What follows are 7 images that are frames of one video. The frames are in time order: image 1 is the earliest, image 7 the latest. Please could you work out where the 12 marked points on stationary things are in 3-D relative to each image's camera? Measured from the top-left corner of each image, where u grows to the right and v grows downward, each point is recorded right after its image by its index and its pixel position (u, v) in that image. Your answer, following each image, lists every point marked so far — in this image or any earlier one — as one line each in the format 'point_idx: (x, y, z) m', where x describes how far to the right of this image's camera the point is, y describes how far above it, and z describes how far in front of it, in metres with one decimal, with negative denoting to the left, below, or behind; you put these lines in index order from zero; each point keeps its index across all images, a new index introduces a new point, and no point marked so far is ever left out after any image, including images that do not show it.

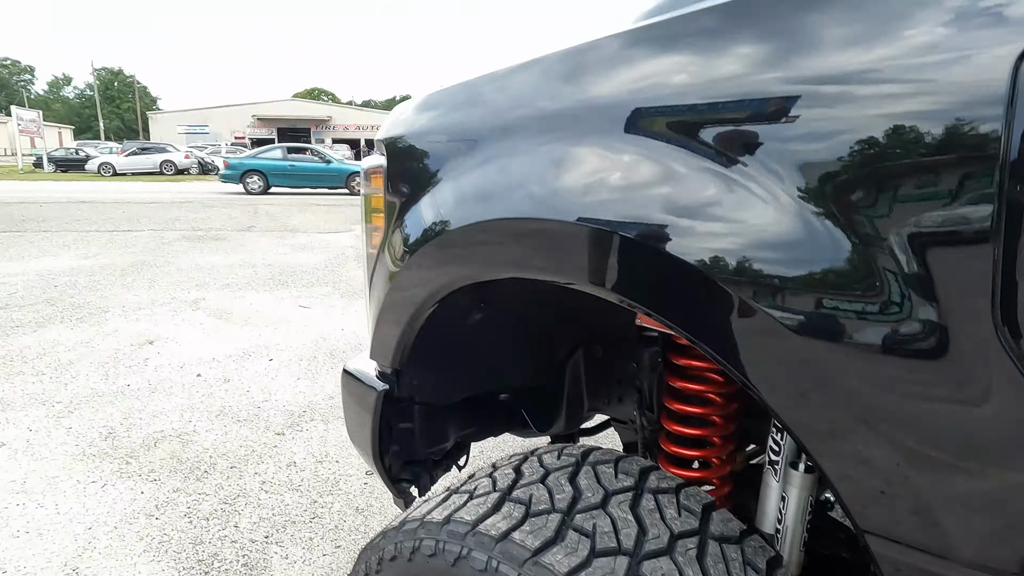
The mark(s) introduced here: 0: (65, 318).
0: (-3.8, -0.3, +5.5) m
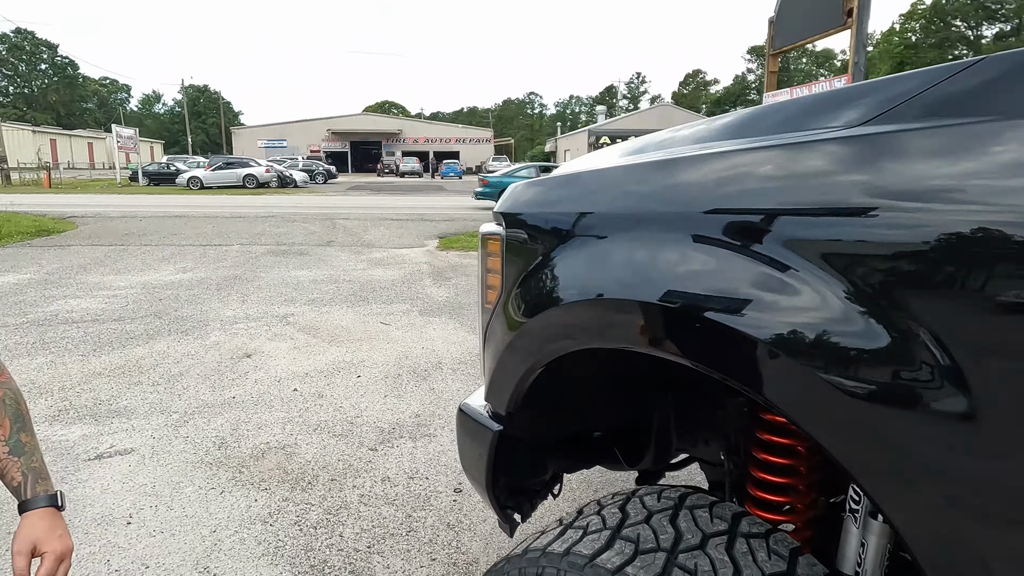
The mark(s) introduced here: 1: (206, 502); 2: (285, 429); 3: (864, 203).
0: (-3.1, -0.4, +6.0) m
1: (-1.4, -1.0, +2.9) m
2: (-1.3, -0.8, +3.8) m
3: (+0.6, +0.1, +1.0) m
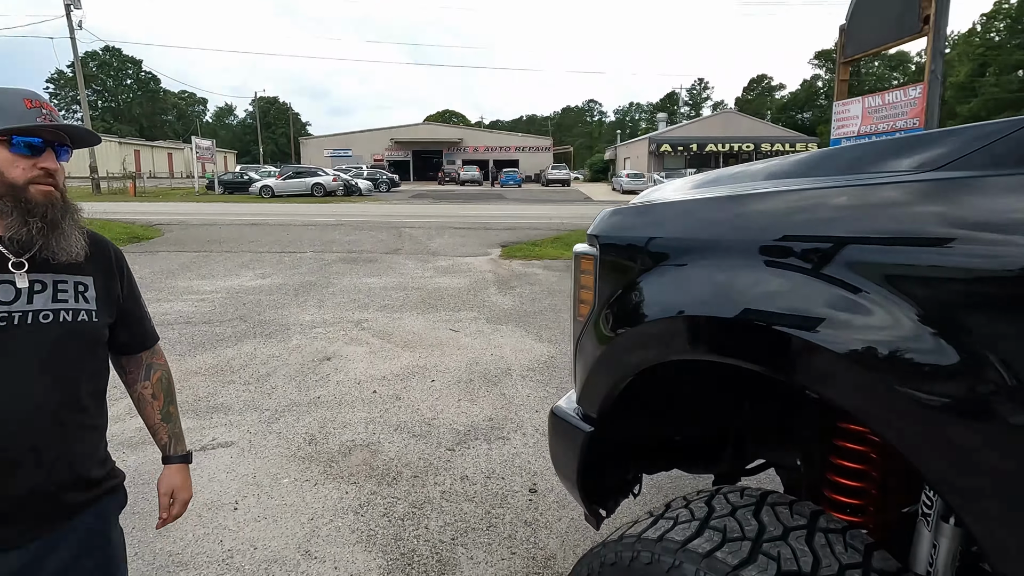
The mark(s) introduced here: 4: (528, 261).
0: (-2.5, -0.4, +6.4) m
1: (-1.0, -1.0, +3.2) m
2: (-0.9, -0.8, +4.0) m
3: (+0.7, +0.1, +1.1) m
4: (+0.3, +0.5, +11.3) m
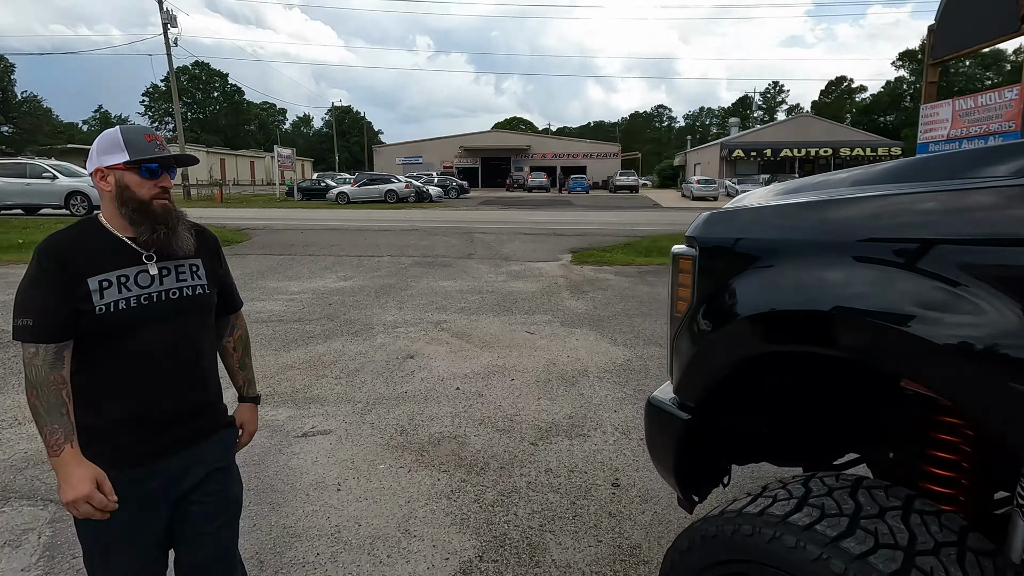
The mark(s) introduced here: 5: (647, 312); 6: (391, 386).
0: (-1.7, -0.5, +6.8) m
1: (-0.6, -1.0, +3.4) m
2: (-0.4, -0.8, +4.2) m
3: (+1.0, +0.1, +1.2) m
4: (+1.5, +0.4, +11.3) m
5: (+1.5, -0.3, +7.5) m
6: (-0.9, -0.7, +5.0) m
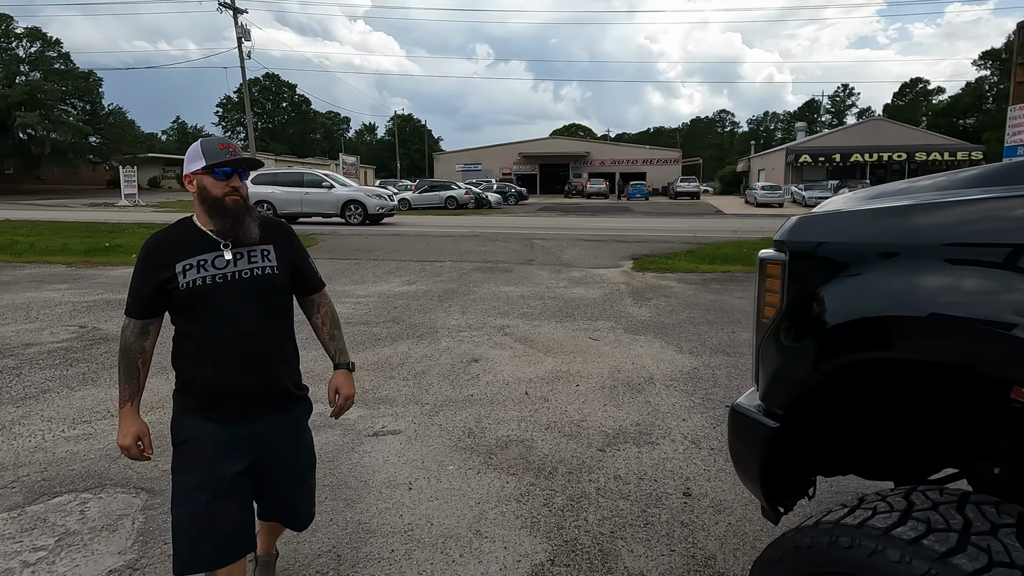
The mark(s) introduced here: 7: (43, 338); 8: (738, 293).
0: (-1.1, -0.5, +6.9) m
1: (-0.2, -1.0, +3.5) m
2: (+0.1, -0.9, +4.2) m
3: (+1.1, +0.1, +1.1) m
4: (+2.5, +0.2, +11.2) m
5: (+2.2, -0.4, +7.3) m
6: (-0.4, -0.8, +5.1) m
7: (-4.6, -0.5, +6.5) m
8: (+3.1, -0.1, +9.1) m
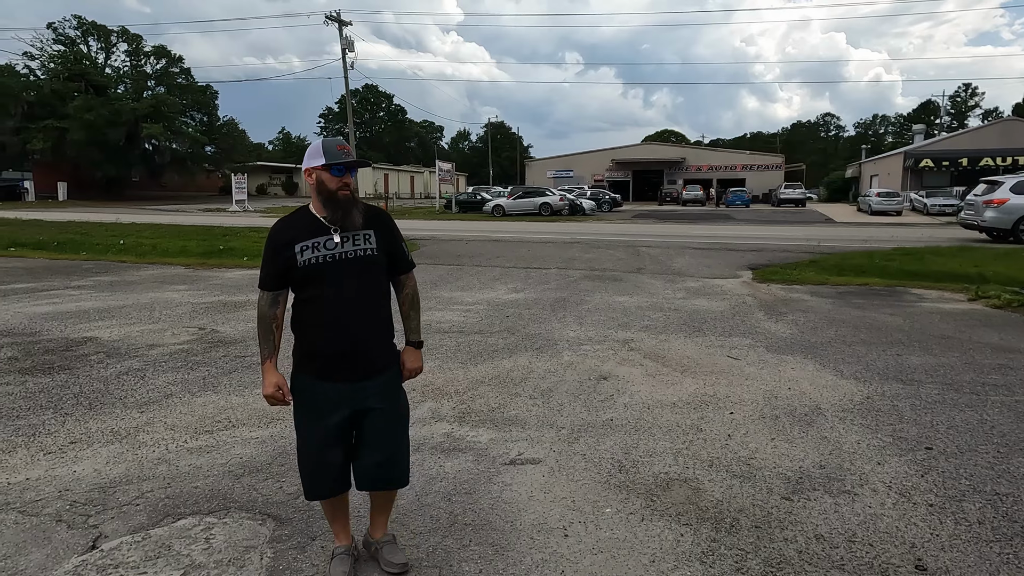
0: (+0.1, -0.6, +6.5) m
1: (+0.5, -1.1, +2.9) m
2: (+0.9, -1.0, +3.7) m
3: (+1.6, 0.0, +0.5) m
4: (+4.3, 0.0, +10.2) m
5: (+3.5, -0.5, +6.5) m
6: (+0.6, -0.9, +4.6) m
7: (-3.4, -0.5, +6.5) m
8: (+4.6, -0.3, +8.1) m
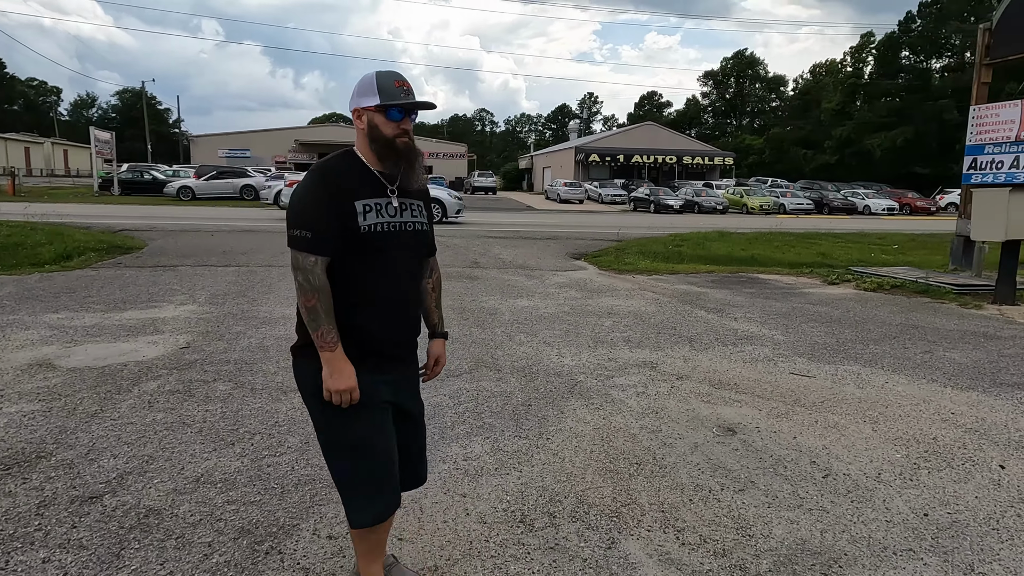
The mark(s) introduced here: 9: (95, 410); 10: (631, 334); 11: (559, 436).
0: (+0.3, -0.7, +4.4) m
1: (+2.3, -1.2, +1.5) m
2: (+2.3, -1.0, +2.3) m
3: (+4.4, 0.0, -0.2) m
4: (+2.1, +0.2, +9.7) m
5: (+3.2, -0.4, +6.0) m
6: (+1.5, -1.0, +3.0) m
7: (-2.9, -0.8, +2.7) m
8: (+3.4, -0.1, +8.0) m
9: (-2.3, -0.7, +3.7) m
10: (+1.1, -0.4, +6.1) m
11: (+0.3, -0.8, +3.6) m
